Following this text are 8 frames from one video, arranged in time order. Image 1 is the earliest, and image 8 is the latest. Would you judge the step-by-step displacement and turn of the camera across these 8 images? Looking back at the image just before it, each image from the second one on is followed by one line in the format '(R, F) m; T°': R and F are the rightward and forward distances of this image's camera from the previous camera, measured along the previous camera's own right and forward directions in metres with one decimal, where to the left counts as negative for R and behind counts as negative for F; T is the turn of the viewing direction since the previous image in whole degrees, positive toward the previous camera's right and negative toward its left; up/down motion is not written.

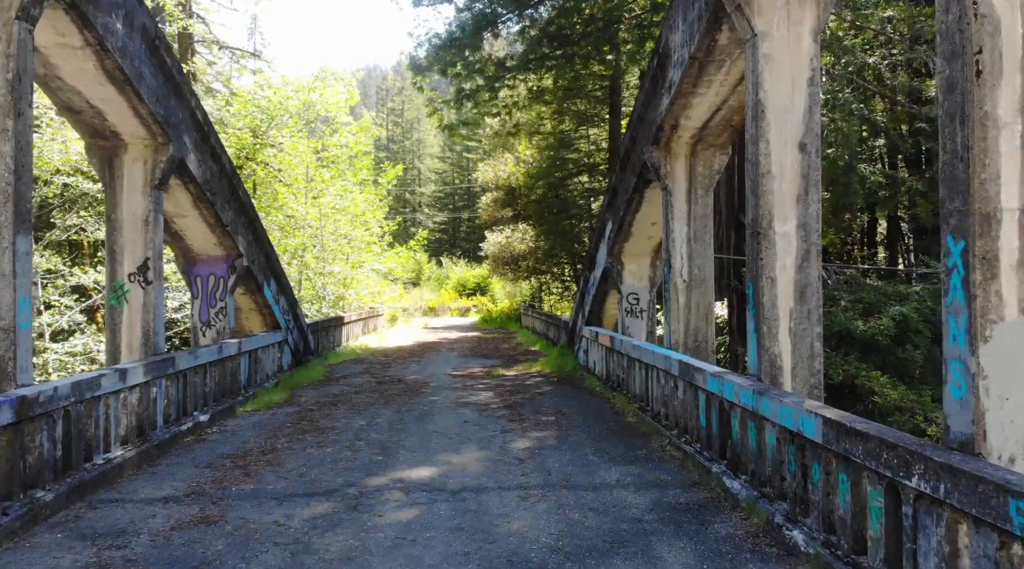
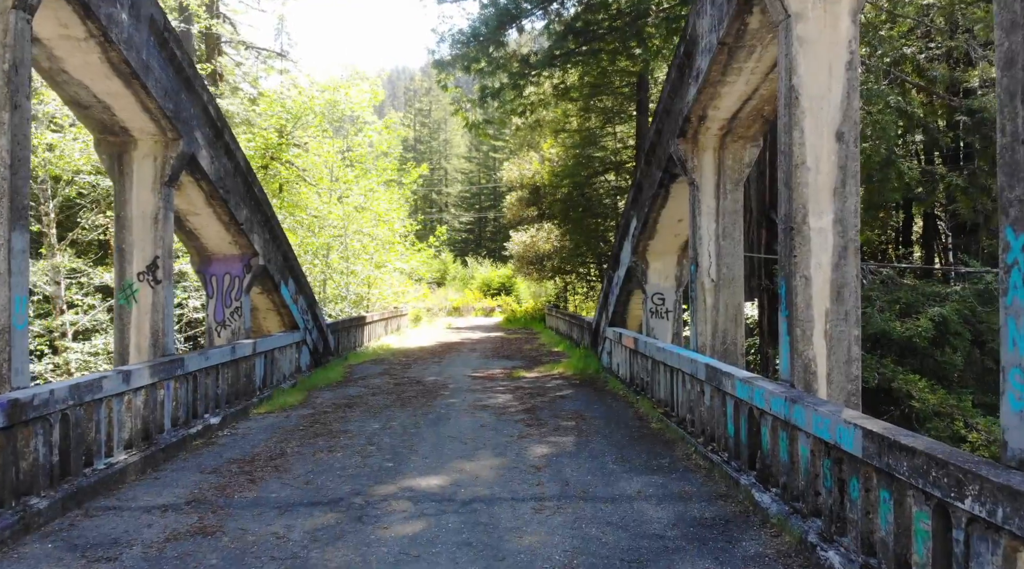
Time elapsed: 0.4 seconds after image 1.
(+0.1, +0.3) m; -2°
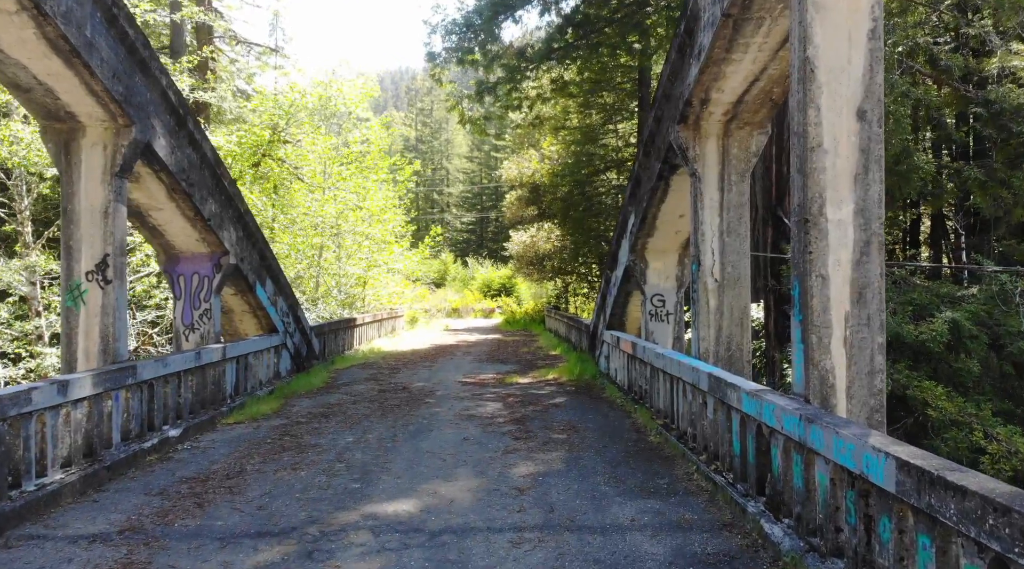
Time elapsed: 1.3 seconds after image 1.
(+0.2, +0.7) m; 0°
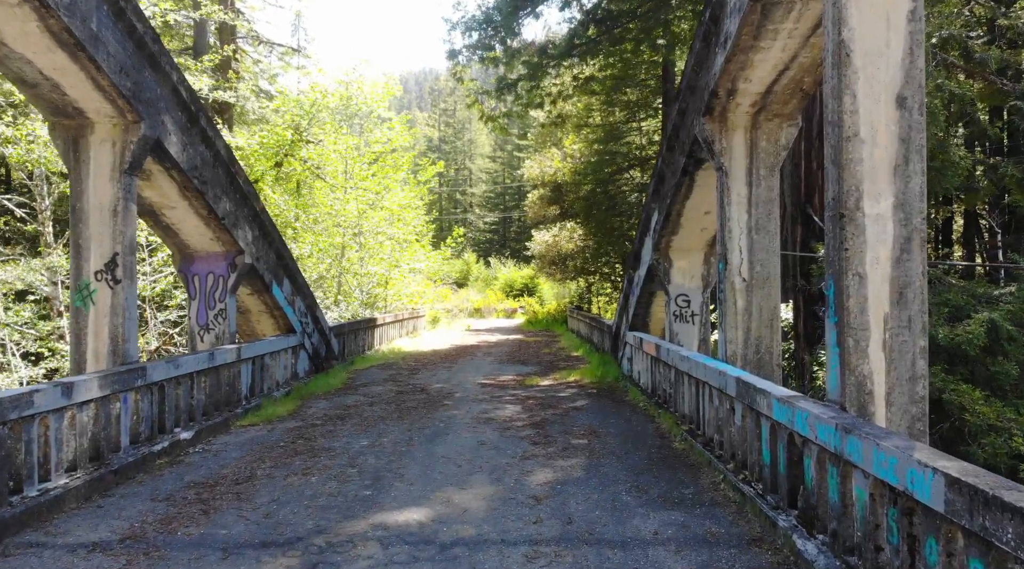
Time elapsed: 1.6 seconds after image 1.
(+0.1, +0.3) m; -2°
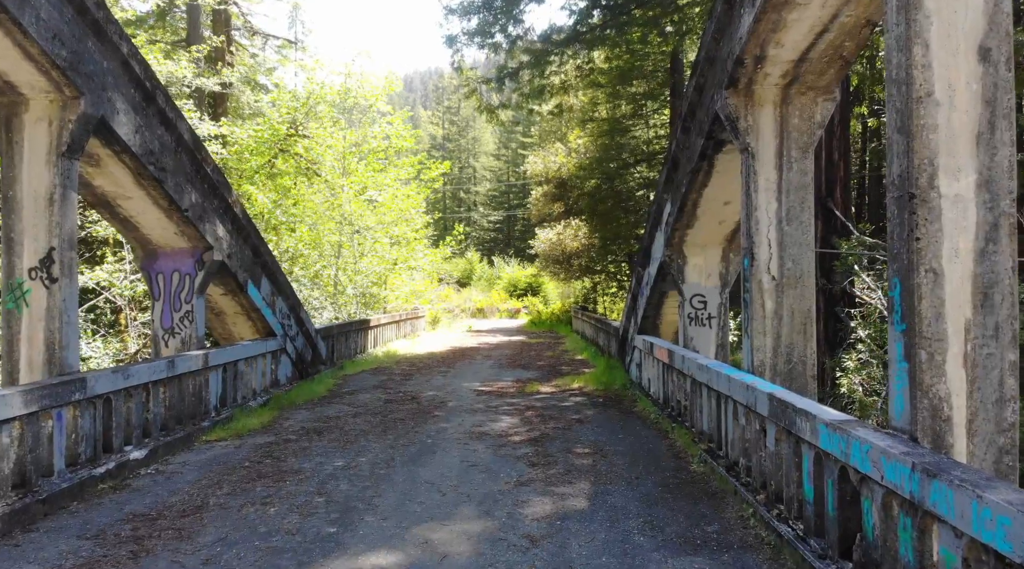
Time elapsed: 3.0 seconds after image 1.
(+0.1, +0.9) m; 0°
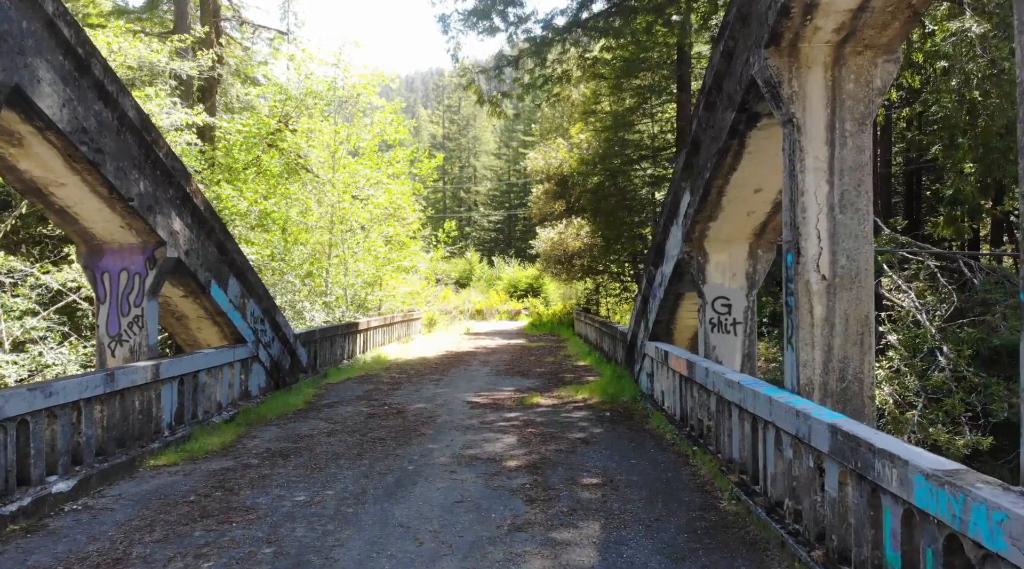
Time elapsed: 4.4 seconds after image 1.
(+0.1, +1.0) m; 0°
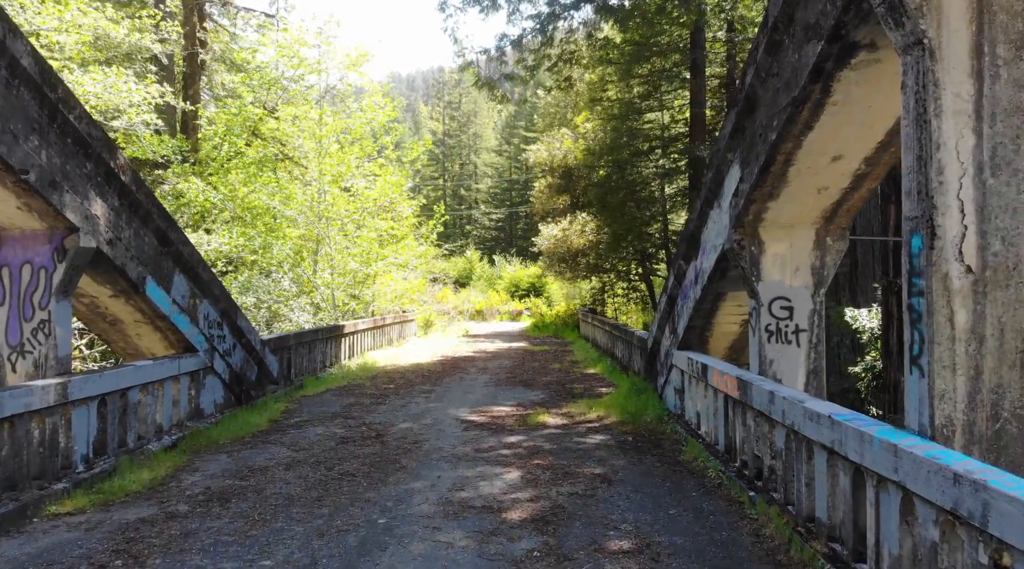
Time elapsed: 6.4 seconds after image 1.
(0.0, +1.5) m; 0°
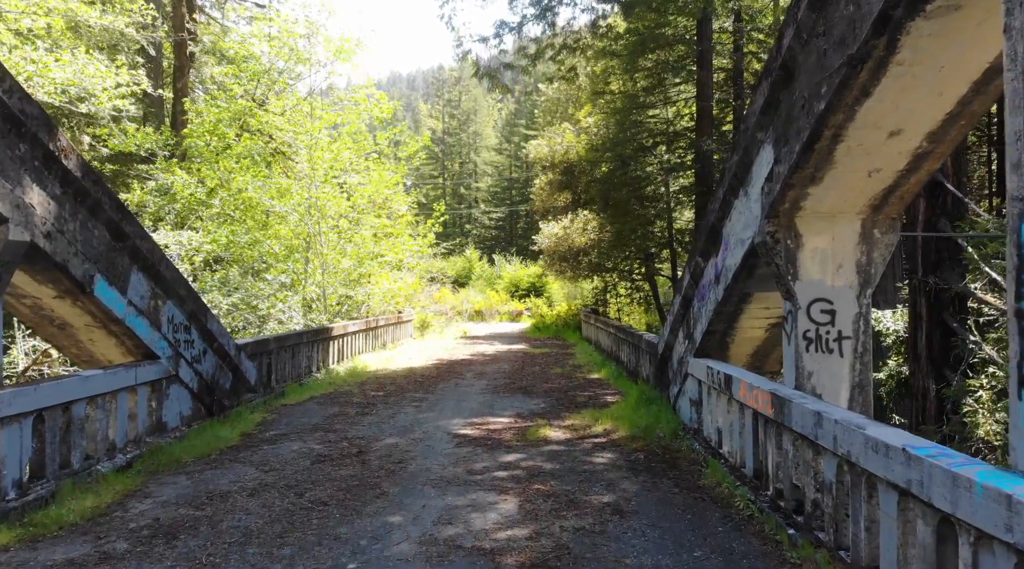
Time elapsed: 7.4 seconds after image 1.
(0.0, +0.8) m; 0°
